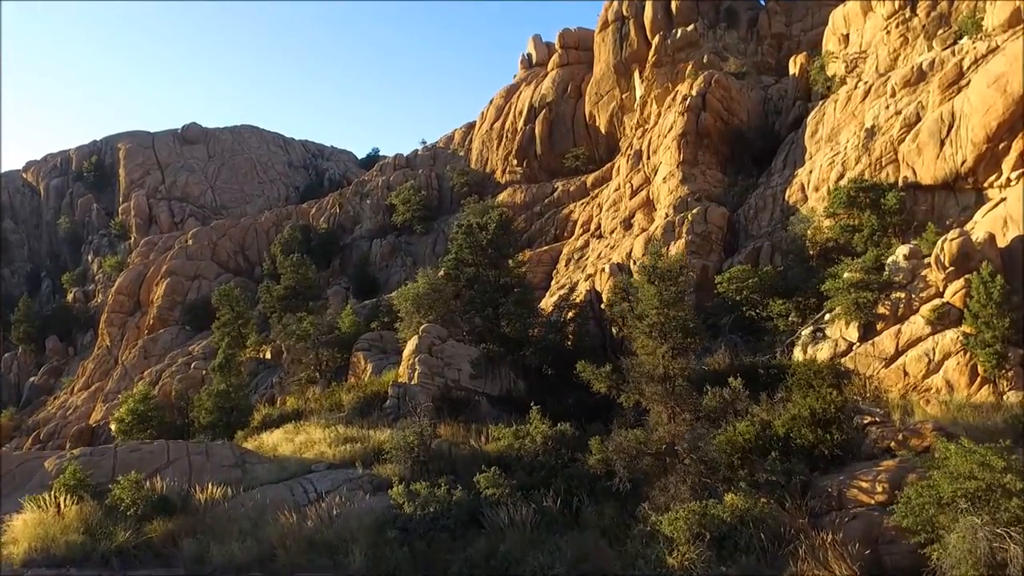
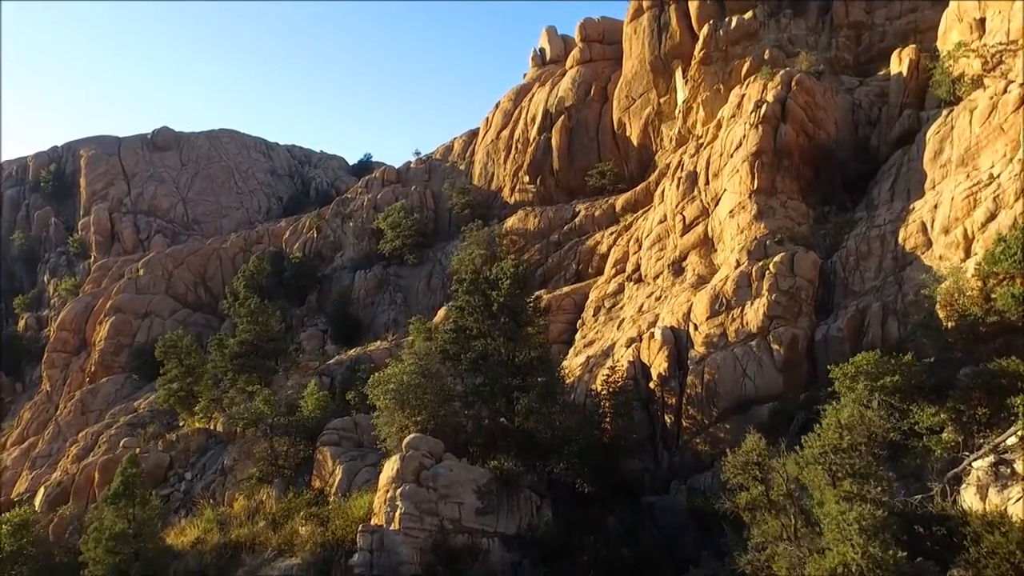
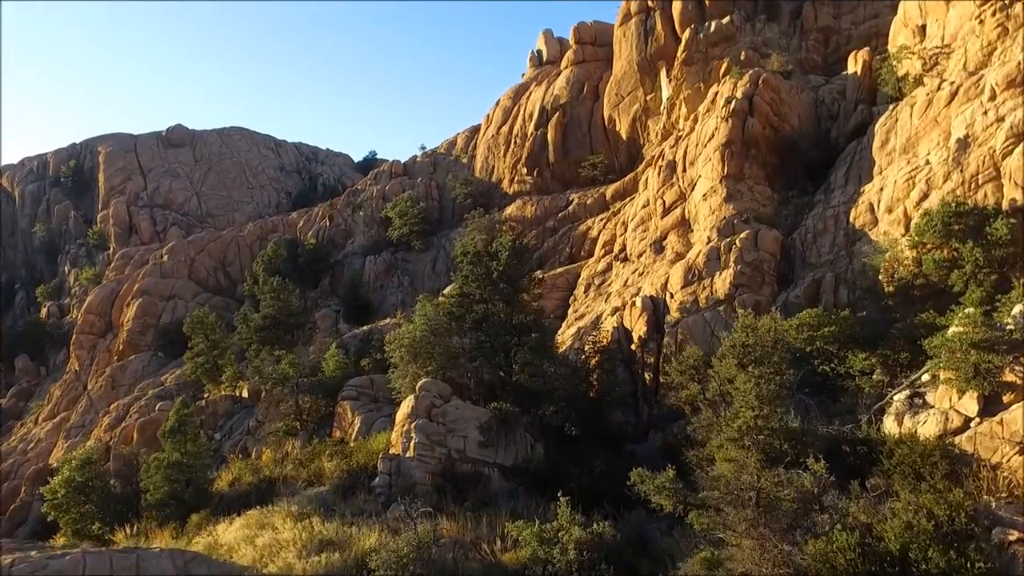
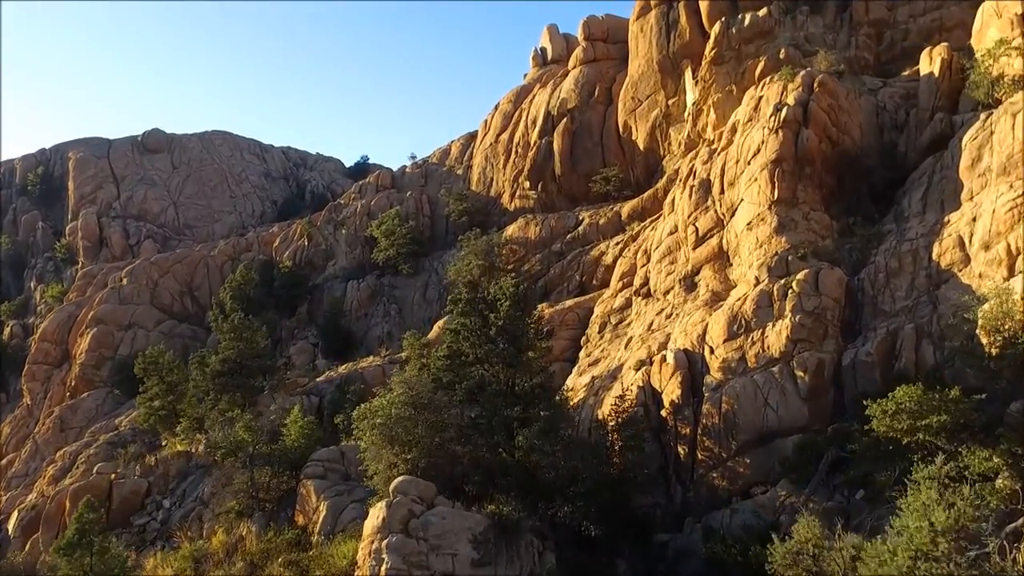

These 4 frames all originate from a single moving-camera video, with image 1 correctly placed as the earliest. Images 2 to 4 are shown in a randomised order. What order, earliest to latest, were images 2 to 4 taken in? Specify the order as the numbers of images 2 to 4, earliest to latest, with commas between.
3, 2, 4
